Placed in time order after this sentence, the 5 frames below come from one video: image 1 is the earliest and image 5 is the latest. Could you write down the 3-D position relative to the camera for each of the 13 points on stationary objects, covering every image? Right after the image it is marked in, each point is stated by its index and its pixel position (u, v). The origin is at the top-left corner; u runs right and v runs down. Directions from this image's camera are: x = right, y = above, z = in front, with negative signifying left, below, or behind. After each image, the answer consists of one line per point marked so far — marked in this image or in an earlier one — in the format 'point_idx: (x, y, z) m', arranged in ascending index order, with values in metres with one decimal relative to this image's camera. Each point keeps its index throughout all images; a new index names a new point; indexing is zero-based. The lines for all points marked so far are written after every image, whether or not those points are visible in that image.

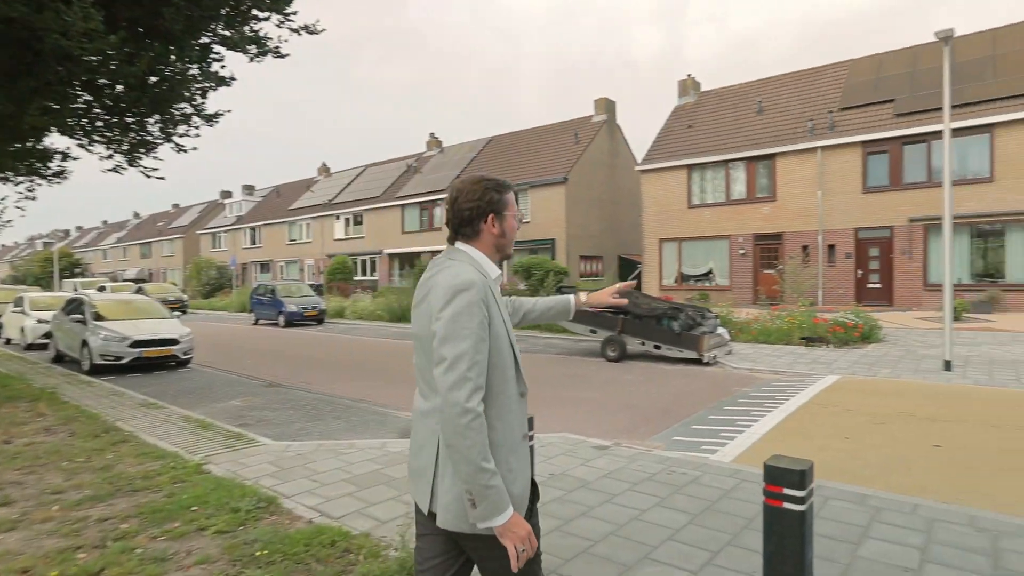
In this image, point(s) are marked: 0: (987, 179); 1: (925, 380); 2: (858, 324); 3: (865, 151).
0: (+13.8, +3.2, +17.9) m
1: (+6.1, -1.4, +9.1) m
2: (+7.2, -0.8, +12.8) m
3: (+11.4, +4.5, +19.9) m
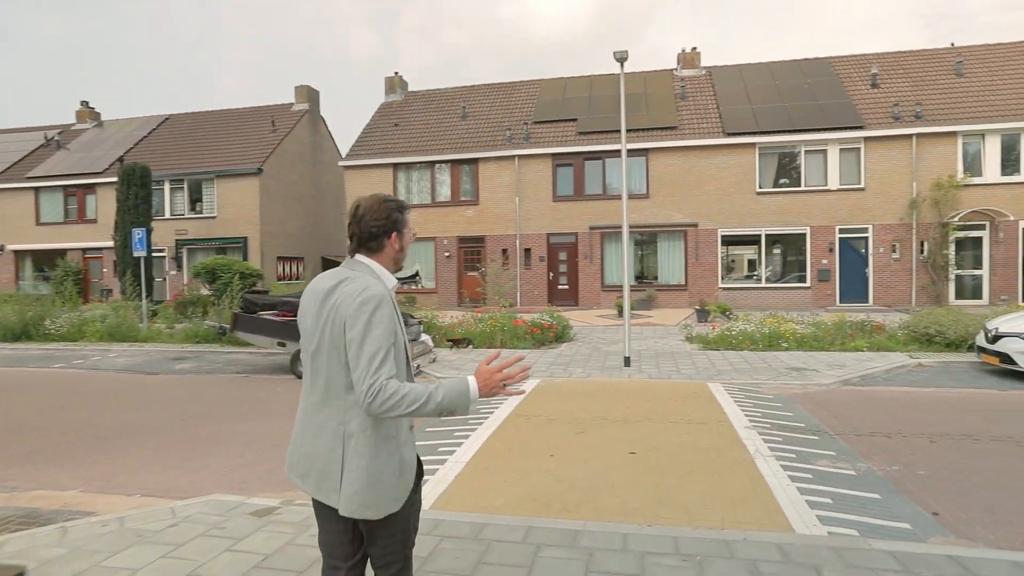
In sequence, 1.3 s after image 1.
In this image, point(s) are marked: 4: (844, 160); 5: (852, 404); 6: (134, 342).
0: (+4.5, +3.2, +21.0) m
1: (+1.5, -1.4, +9.7) m
2: (+0.9, -0.8, +13.5) m
3: (+1.5, +4.4, +21.8) m
4: (+10.8, +4.2, +19.9) m
5: (+4.4, -1.5, +7.9) m
6: (-8.7, -1.2, +14.2) m
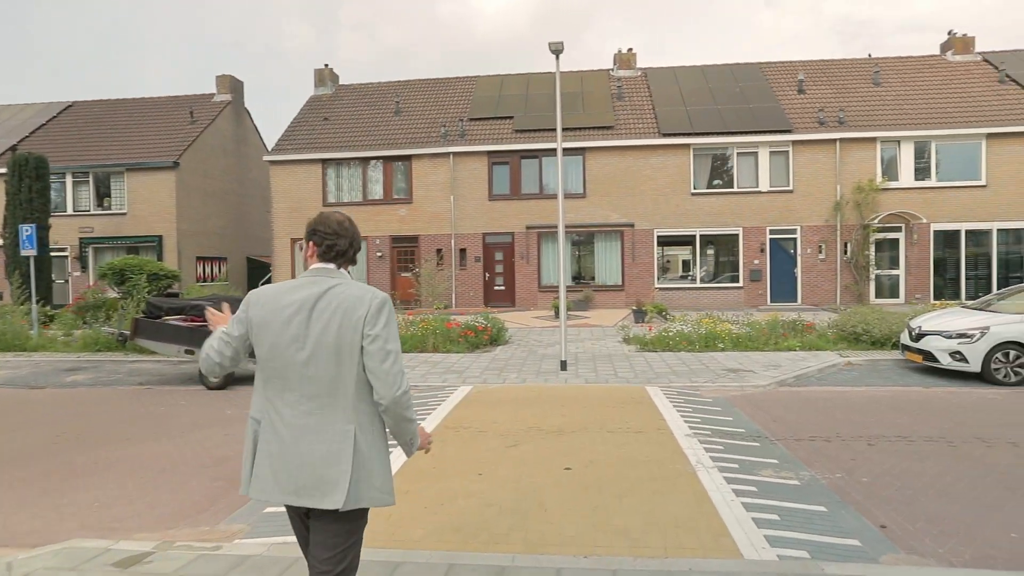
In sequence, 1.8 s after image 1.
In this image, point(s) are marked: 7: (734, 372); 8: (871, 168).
0: (+2.3, +3.2, +20.9) m
1: (+0.5, -1.4, +9.3) m
2: (-0.5, -0.8, +13.0) m
3: (-0.8, +4.4, +21.3) m
4: (+8.7, +4.2, +20.3) m
5: (+3.5, -1.5, +7.8) m
6: (-10.1, -1.3, +12.7) m
7: (+3.5, -1.3, +9.6) m
8: (+11.7, +3.9, +19.9) m
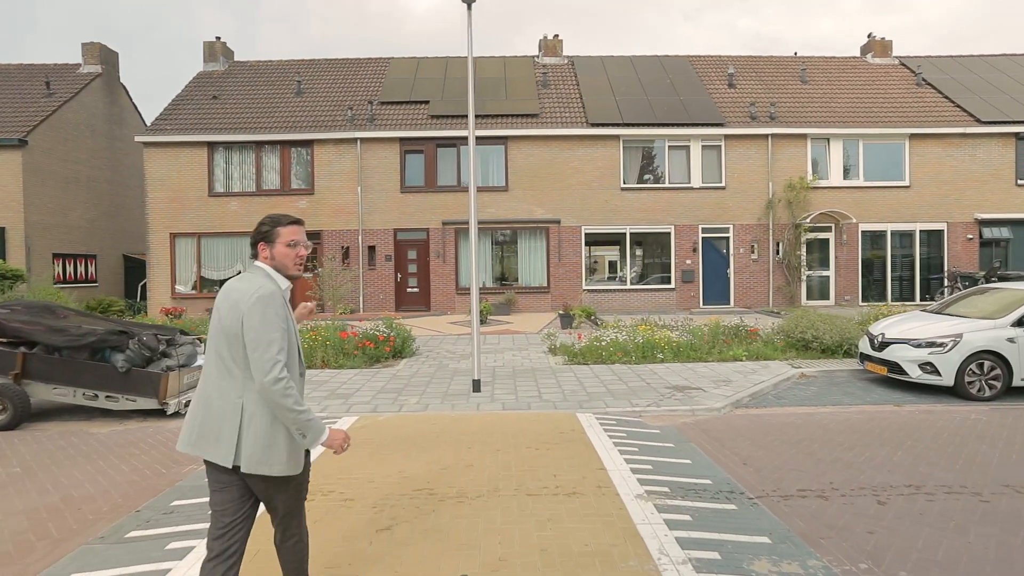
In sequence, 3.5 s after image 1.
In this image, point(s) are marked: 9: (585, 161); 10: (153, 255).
0: (-0.3, +3.1, +19.1) m
1: (-0.7, -1.5, +7.4) m
2: (-2.2, -0.8, +10.9) m
3: (-3.4, +4.4, +19.1) m
4: (+6.1, +4.1, +19.3) m
5: (+2.4, -1.5, +6.2) m
6: (-11.7, -1.3, +9.5) m
7: (+2.2, -1.3, +8.0) m
8: (+9.1, +3.9, +19.3) m
9: (+2.3, +4.0, +19.2) m
10: (-11.1, +1.0, +19.0) m
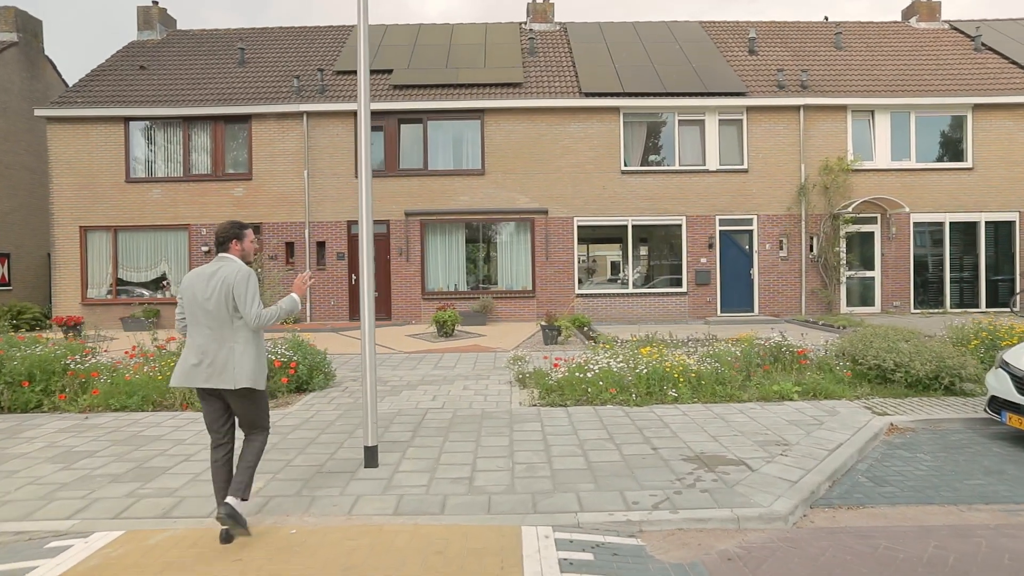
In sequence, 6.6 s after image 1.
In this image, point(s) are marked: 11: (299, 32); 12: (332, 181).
0: (-0.9, +3.0, +15.9) m
1: (-1.4, -1.5, +4.1) m
2: (-2.8, -0.9, +7.7) m
3: (-4.0, +4.2, +15.9) m
4: (+5.5, +4.0, +16.0) m
5: (+1.8, -1.6, +3.0) m
6: (-12.4, -1.4, +6.4) m
7: (+1.5, -1.4, +4.7) m
8: (+8.5, +3.8, +16.0) m
9: (+1.7, +3.9, +15.9) m
10: (-11.7, +0.9, +15.9) m
11: (-6.7, +8.0, +19.1) m
12: (-4.6, +2.7, +15.8) m
